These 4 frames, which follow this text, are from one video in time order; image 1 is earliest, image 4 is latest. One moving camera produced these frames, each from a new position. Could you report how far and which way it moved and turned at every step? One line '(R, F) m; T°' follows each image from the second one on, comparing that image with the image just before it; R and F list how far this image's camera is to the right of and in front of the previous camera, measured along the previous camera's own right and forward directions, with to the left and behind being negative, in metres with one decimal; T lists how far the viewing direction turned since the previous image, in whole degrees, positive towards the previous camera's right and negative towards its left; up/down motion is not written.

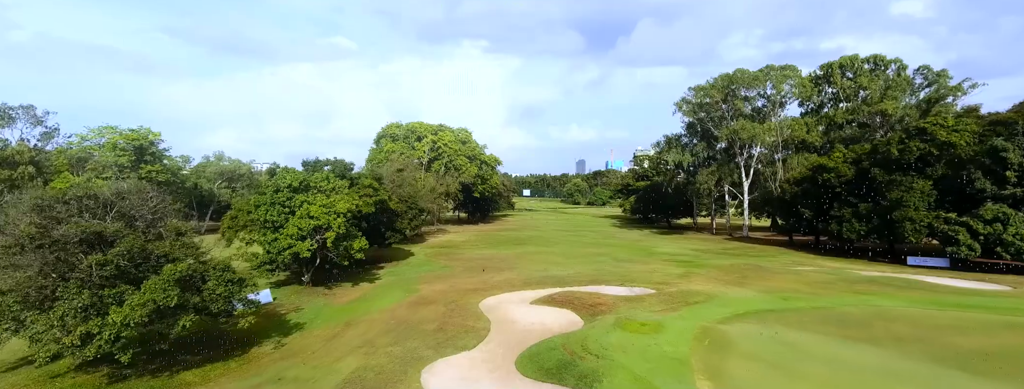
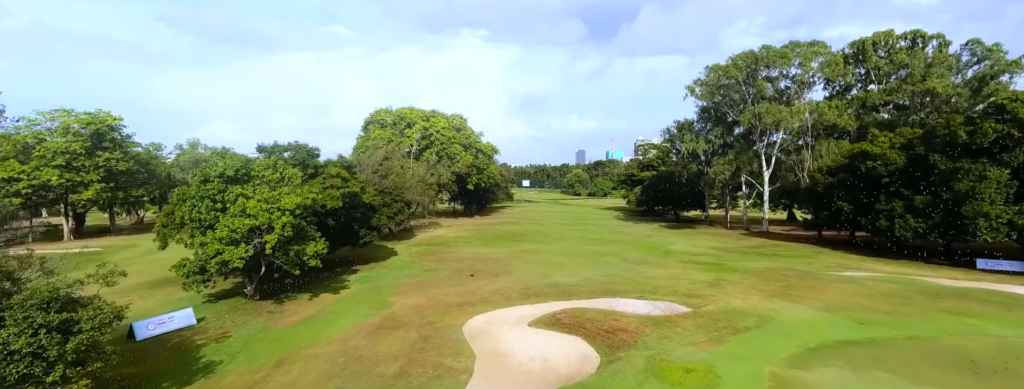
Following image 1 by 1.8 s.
(+0.2, +5.0) m; 0°
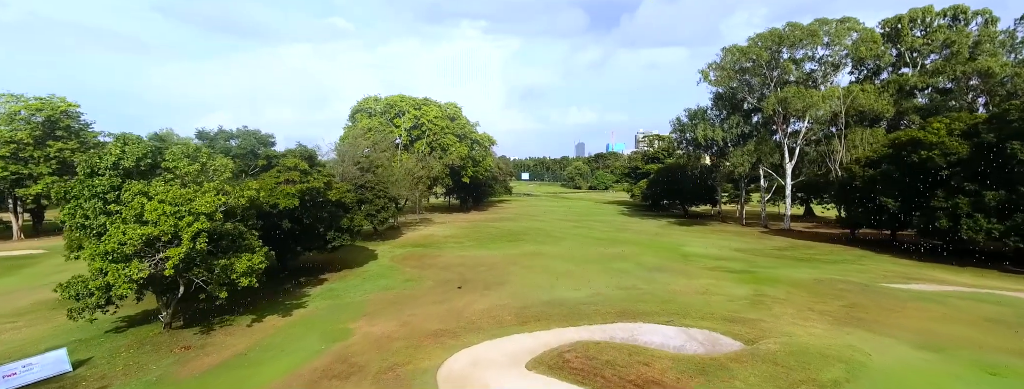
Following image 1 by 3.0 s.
(+0.2, +4.6) m; 0°
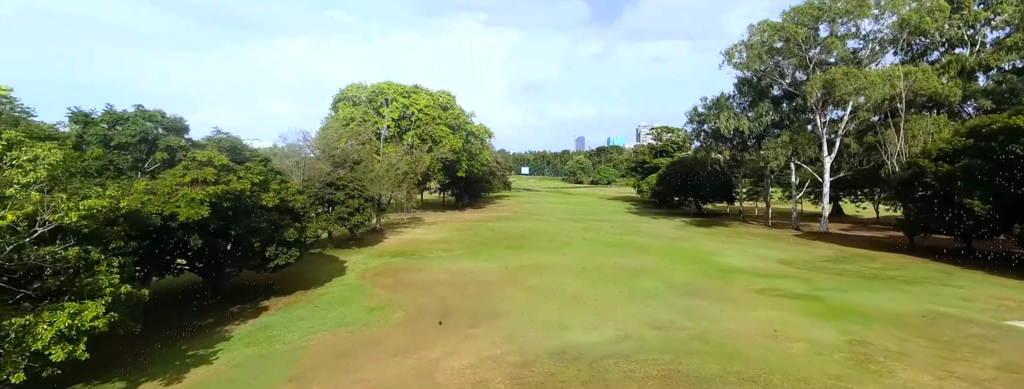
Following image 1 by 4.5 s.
(+0.1, +6.0) m; 0°
